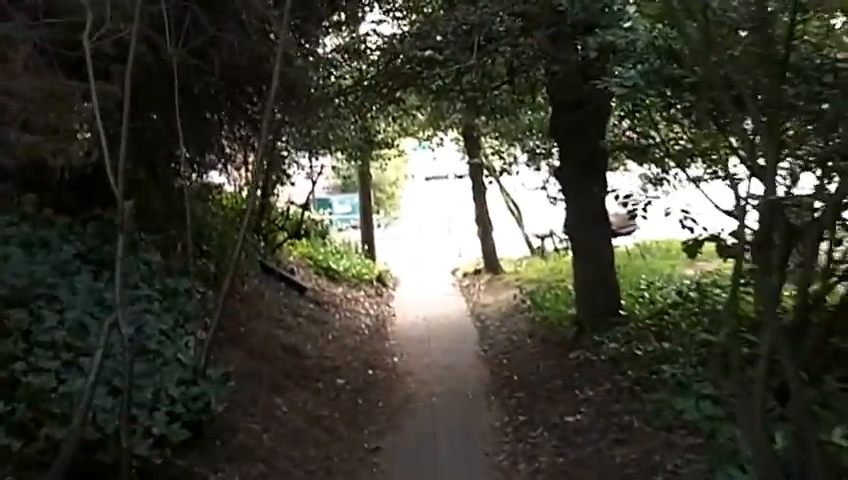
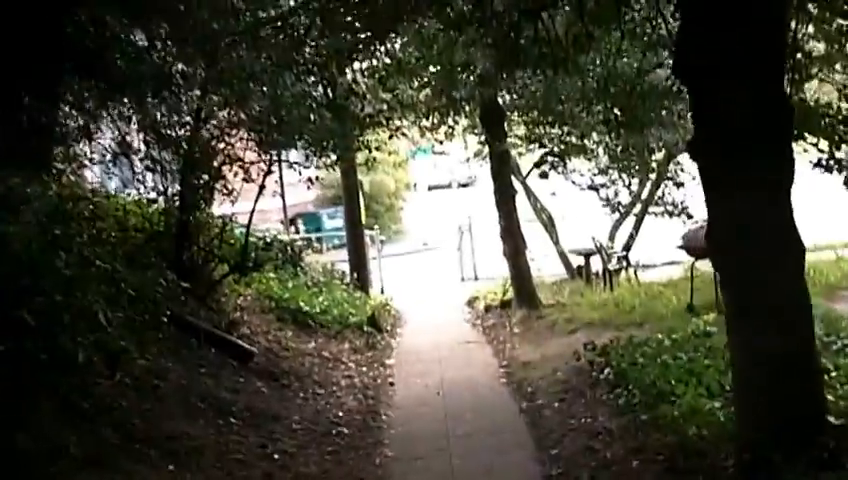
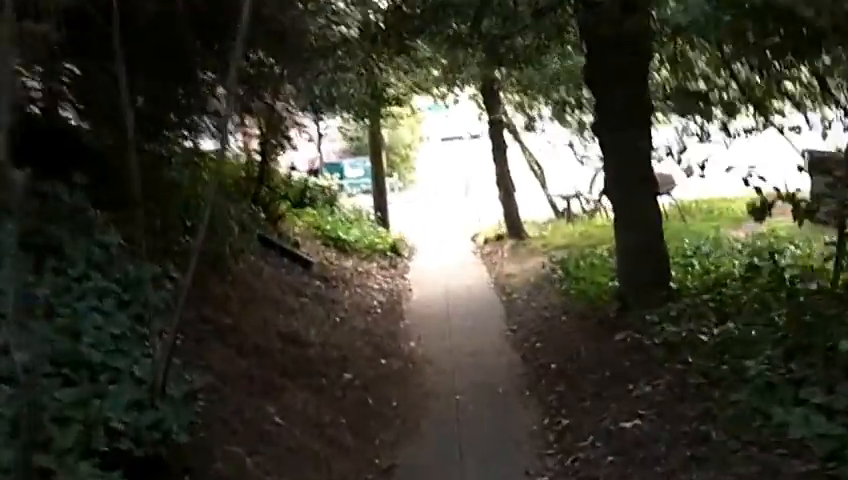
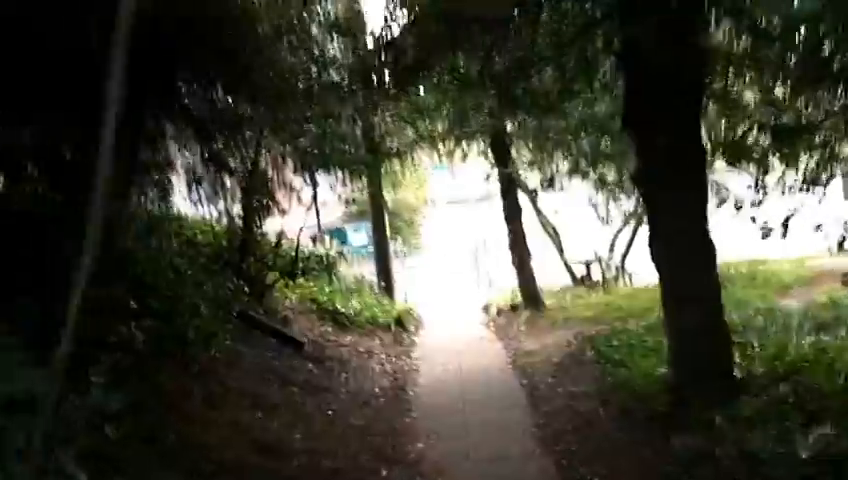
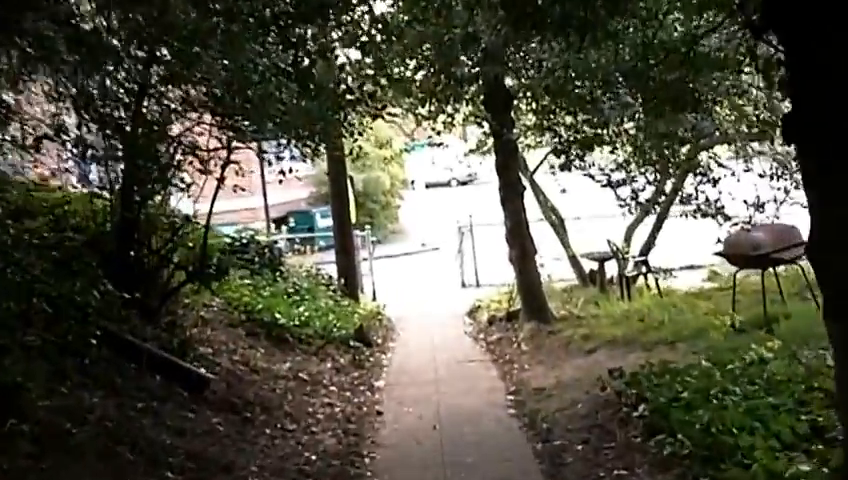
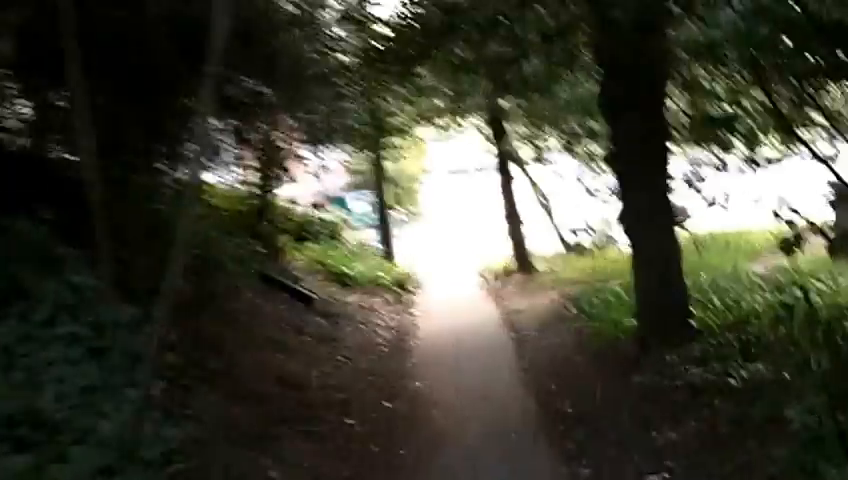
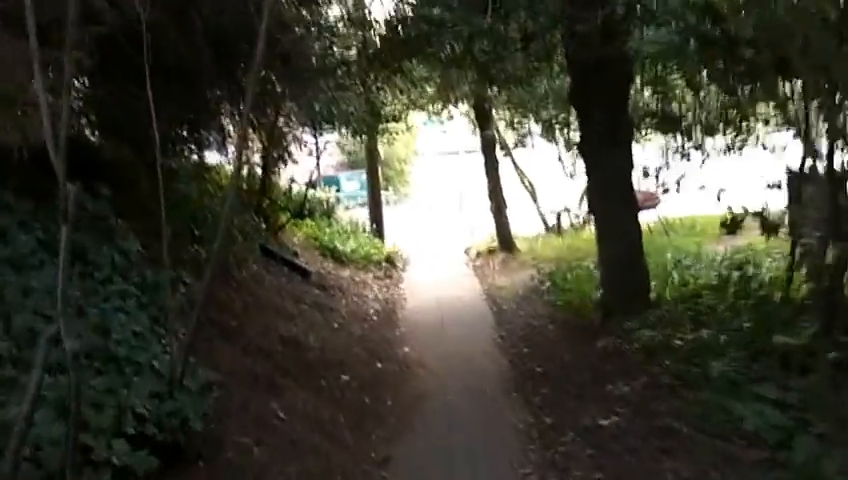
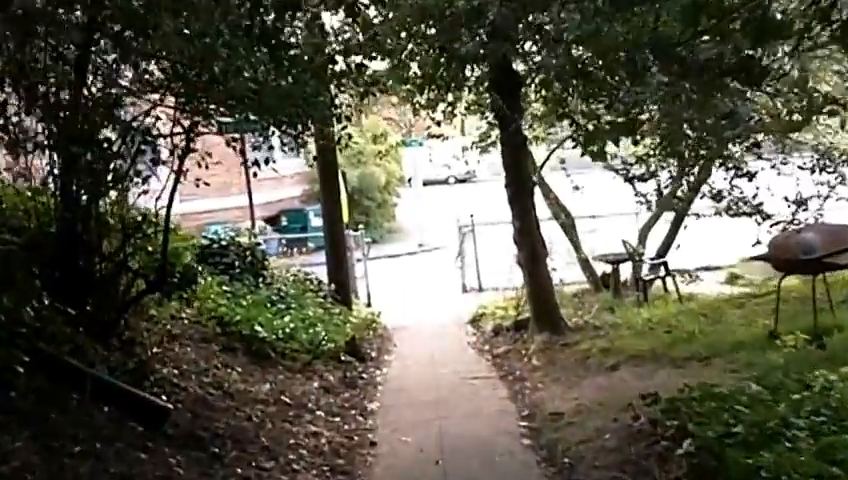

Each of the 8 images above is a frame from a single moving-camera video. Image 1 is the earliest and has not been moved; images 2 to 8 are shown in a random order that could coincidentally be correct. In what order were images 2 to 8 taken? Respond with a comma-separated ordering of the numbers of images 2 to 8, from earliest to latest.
7, 3, 6, 4, 2, 5, 8
